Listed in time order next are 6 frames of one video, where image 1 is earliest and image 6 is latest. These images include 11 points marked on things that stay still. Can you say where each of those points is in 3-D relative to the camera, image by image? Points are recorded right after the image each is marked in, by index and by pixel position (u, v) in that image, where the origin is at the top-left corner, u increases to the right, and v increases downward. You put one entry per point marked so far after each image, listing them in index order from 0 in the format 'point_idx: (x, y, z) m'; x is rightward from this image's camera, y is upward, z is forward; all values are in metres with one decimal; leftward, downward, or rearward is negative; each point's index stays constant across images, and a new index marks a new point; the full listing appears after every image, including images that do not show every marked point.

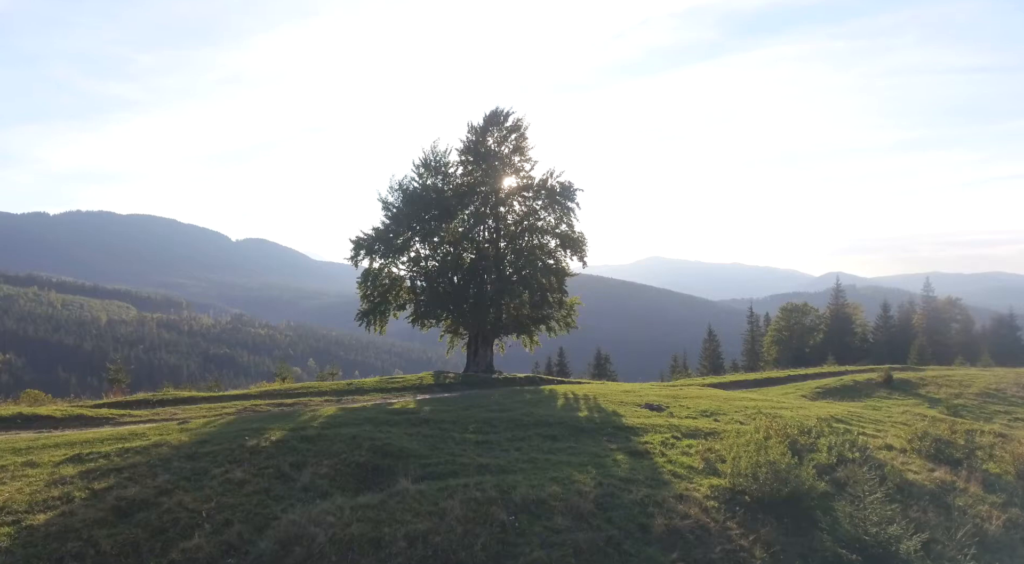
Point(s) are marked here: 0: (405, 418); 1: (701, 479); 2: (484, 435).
0: (-3.1, -3.8, +19.5) m
1: (+4.0, -4.2, +14.8) m
2: (-0.8, -4.1, +18.7) m
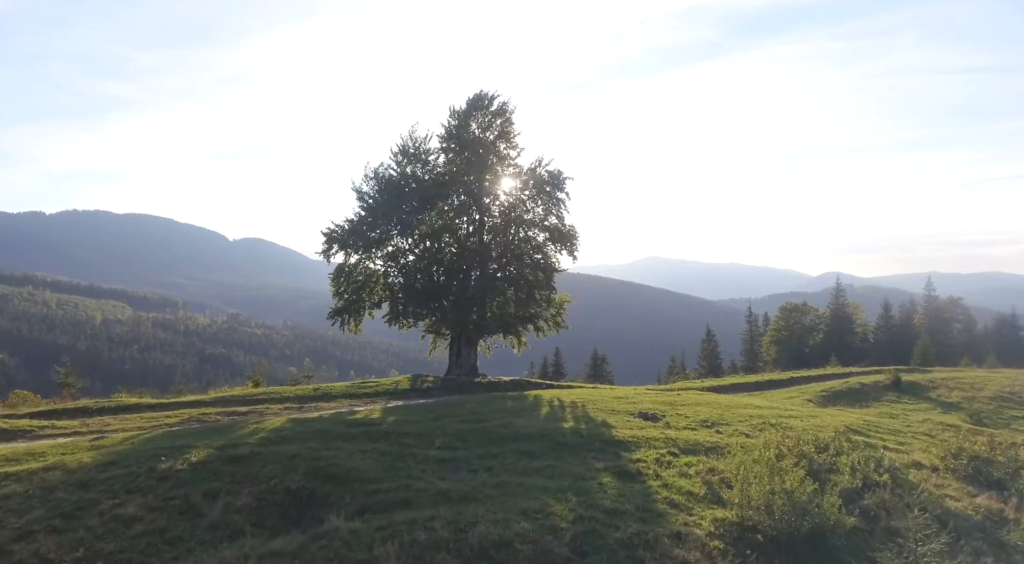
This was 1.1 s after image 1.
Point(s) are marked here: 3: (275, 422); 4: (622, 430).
0: (-3.8, -3.7, +17.1) m
1: (+3.3, -4.0, +12.3) m
2: (-1.4, -3.9, +16.2) m
3: (-6.2, -3.6, +18.2) m
4: (+3.0, -4.0, +18.8) m
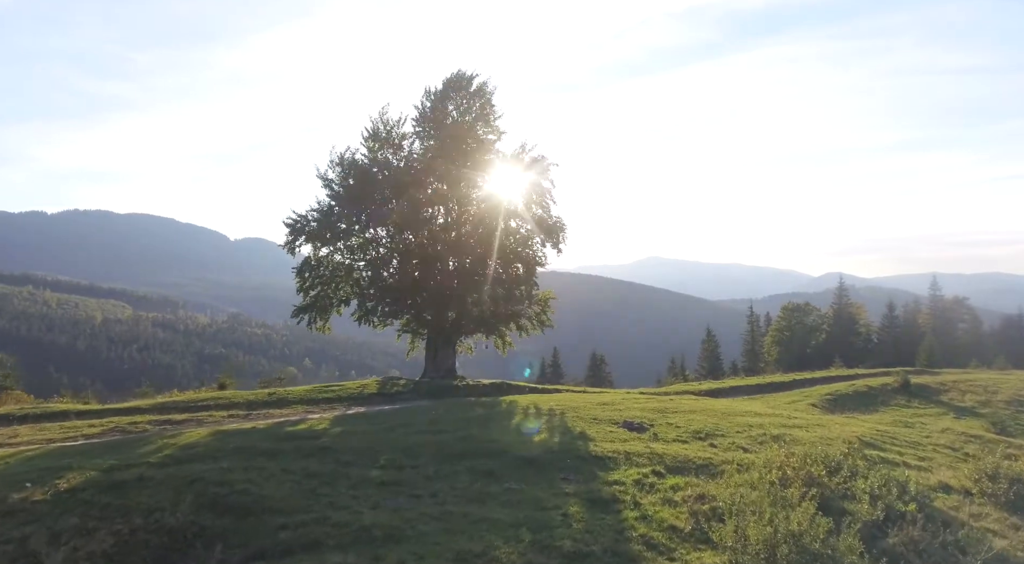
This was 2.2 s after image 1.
0: (-4.7, -3.4, +14.6) m
1: (+2.5, -3.8, +9.9) m
2: (-2.3, -3.7, +13.7) m
3: (-7.1, -3.4, +15.7) m
4: (+2.1, -3.8, +16.3) m
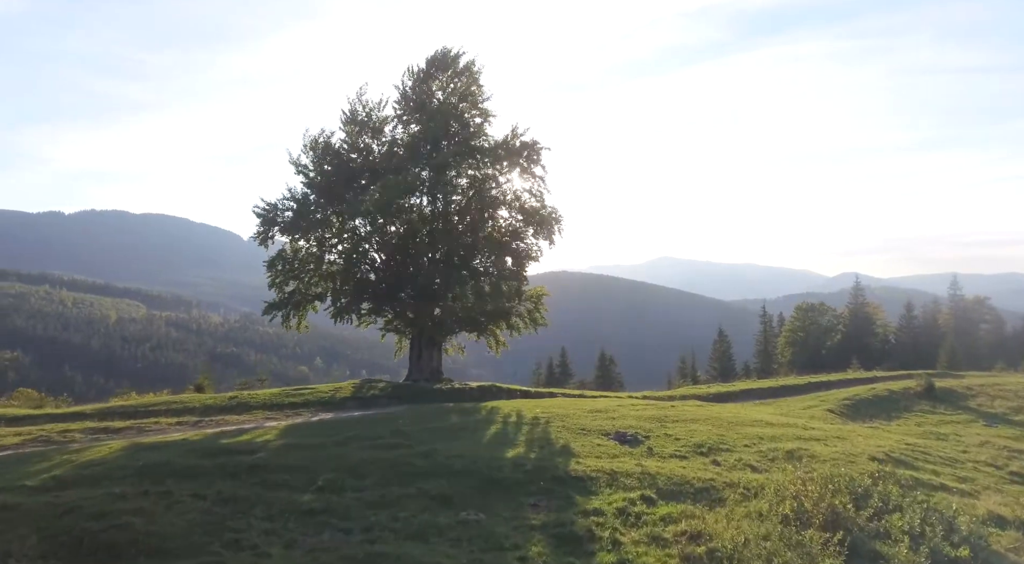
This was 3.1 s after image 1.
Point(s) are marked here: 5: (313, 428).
0: (-5.3, -3.2, +12.4) m
1: (+1.7, -3.6, +7.5) m
2: (-3.0, -3.5, +11.5) m
3: (-7.7, -3.2, +13.6) m
4: (+1.5, -3.6, +14.0) m
5: (-4.8, -3.5, +16.9) m
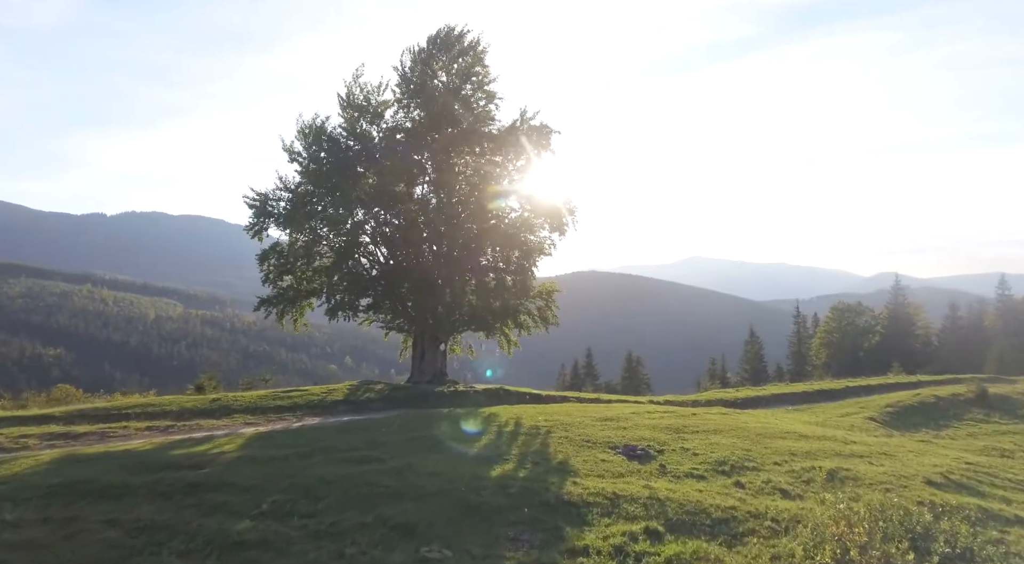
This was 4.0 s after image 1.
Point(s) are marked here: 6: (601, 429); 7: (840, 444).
0: (-5.6, -3.0, +10.6) m
1: (+1.2, -3.4, +5.5) m
2: (-3.3, -3.3, +9.6) m
3: (-7.9, -3.0, +11.9) m
4: (+1.2, -3.4, +12.0) m
5: (-4.9, -3.3, +15.1) m
6: (+2.1, -3.4, +16.2) m
7: (+7.5, -3.7, +16.0) m
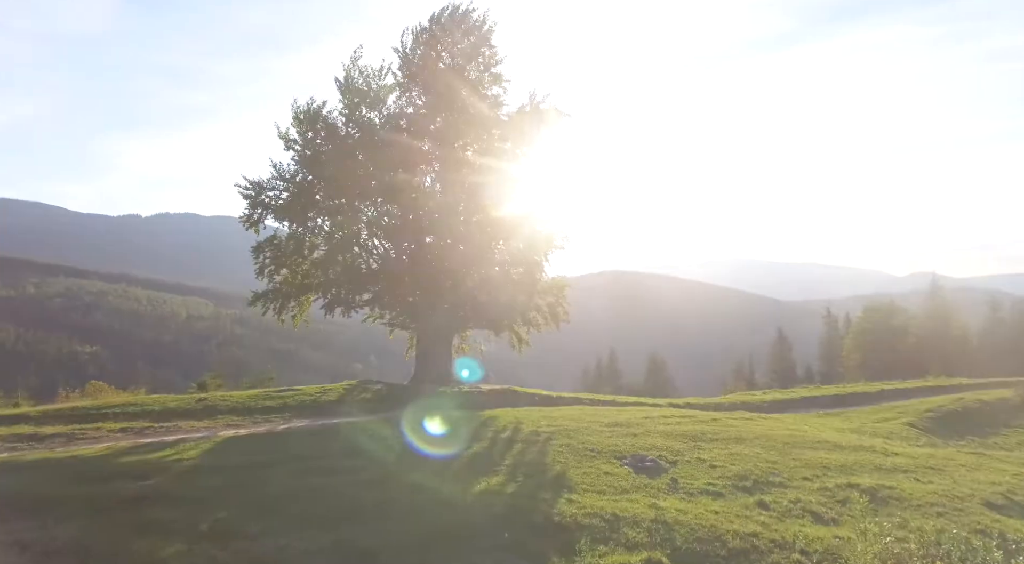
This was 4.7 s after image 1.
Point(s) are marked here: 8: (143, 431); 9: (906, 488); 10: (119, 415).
0: (-5.9, -2.8, +9.3) m
1: (+0.8, -3.2, +3.9) m
2: (-3.6, -3.1, +8.2) m
3: (-8.1, -2.8, +10.7) m
4: (+1.0, -3.2, +10.4) m
5: (-5.0, -3.1, +13.7) m
6: (+2.1, -3.2, +14.6) m
7: (+7.5, -3.5, +14.2) m
8: (-8.2, -3.4, +15.8) m
9: (+6.2, -3.3, +11.0) m
10: (-10.0, -3.4, +17.8) m
